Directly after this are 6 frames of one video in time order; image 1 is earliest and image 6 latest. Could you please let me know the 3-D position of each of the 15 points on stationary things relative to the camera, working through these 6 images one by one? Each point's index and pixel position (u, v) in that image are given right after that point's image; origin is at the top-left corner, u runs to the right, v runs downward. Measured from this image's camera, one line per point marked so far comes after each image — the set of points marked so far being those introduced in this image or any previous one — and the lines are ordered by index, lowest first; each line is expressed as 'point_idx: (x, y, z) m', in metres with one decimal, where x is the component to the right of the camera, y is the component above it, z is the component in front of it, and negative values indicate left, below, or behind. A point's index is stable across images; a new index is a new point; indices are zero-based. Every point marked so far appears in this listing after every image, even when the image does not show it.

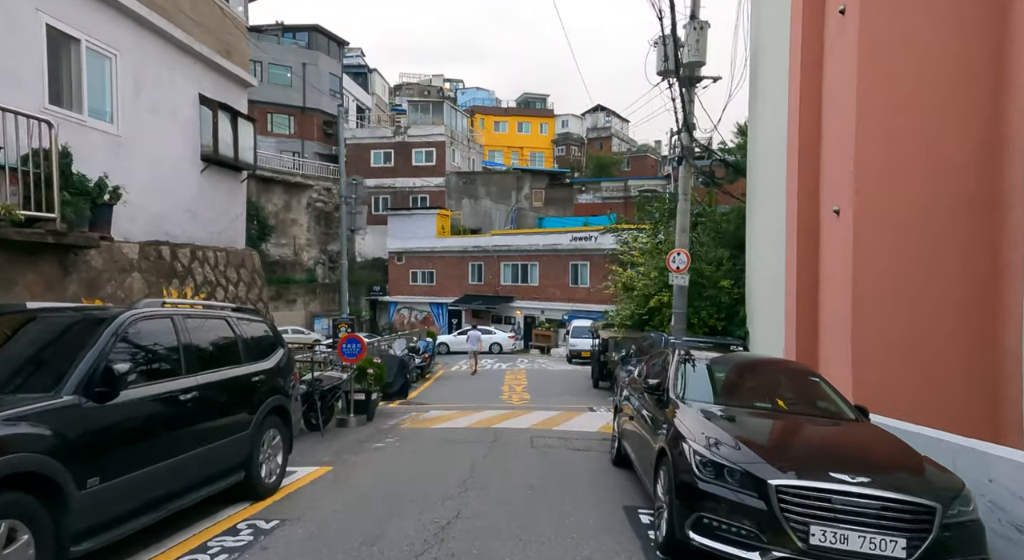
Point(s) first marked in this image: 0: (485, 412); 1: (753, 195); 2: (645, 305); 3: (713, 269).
0: (-0.5, -2.7, +14.9) m
1: (+5.6, +2.0, +16.9) m
2: (+3.6, -0.7, +19.8) m
3: (+5.0, +0.3, +18.4) m
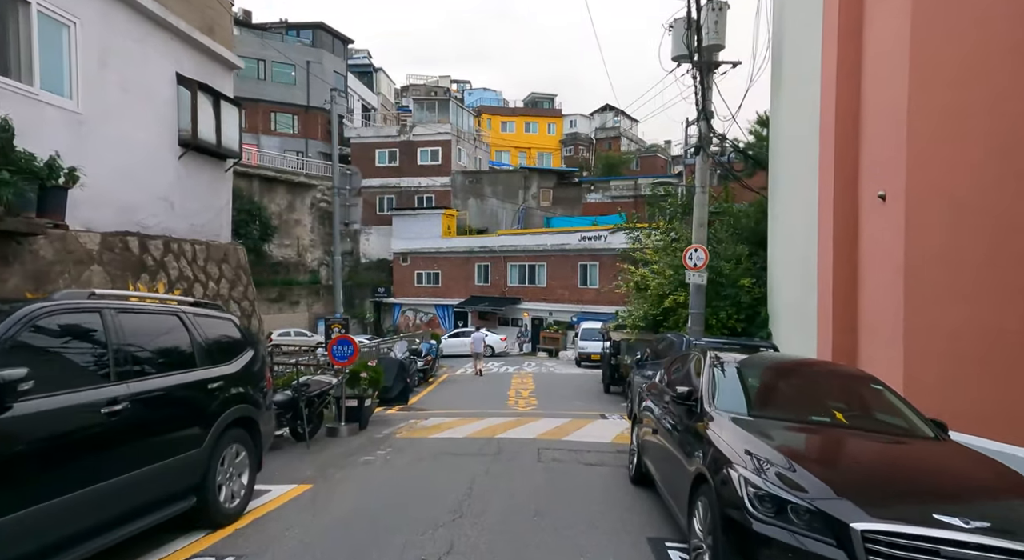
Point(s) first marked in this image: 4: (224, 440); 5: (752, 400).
0: (-0.4, -2.6, +13.9) m
1: (+5.7, +2.0, +15.9) m
2: (+3.7, -0.7, +18.7) m
3: (+5.2, +0.3, +17.3) m
4: (-2.3, -1.3, +5.9) m
5: (+1.9, -1.0, +6.0) m
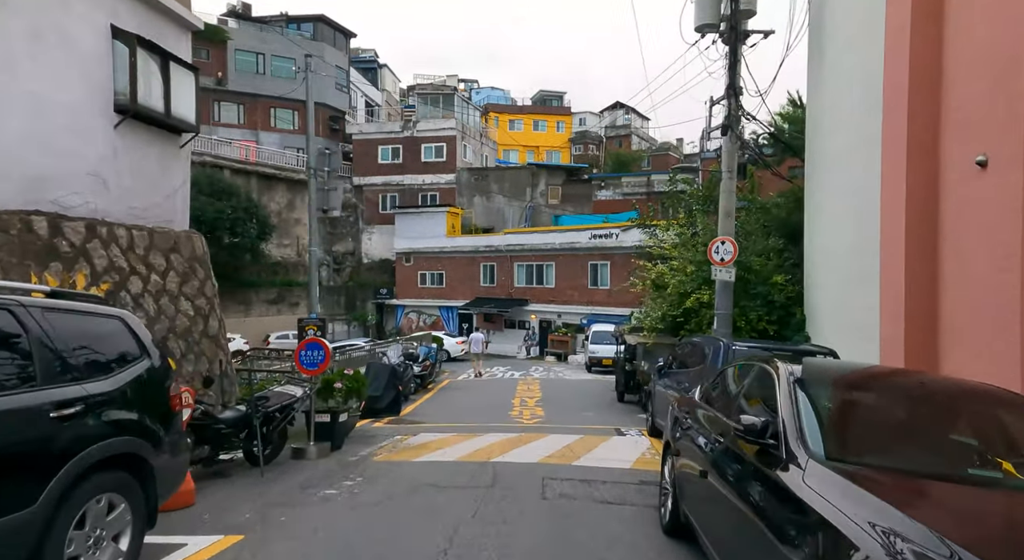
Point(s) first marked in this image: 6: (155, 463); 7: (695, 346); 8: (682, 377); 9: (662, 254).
0: (-0.4, -2.5, +12.1) m
1: (+5.8, +2.1, +14.0) m
2: (+3.8, -0.6, +16.9) m
3: (+5.3, +0.4, +15.4) m
4: (-2.3, -1.2, +4.1) m
5: (+1.9, -0.9, +4.2) m
6: (-2.2, -1.2, +4.7) m
7: (+2.8, -1.0, +11.3) m
8: (+2.5, -1.4, +10.8) m
9: (+4.0, +0.7, +19.6) m
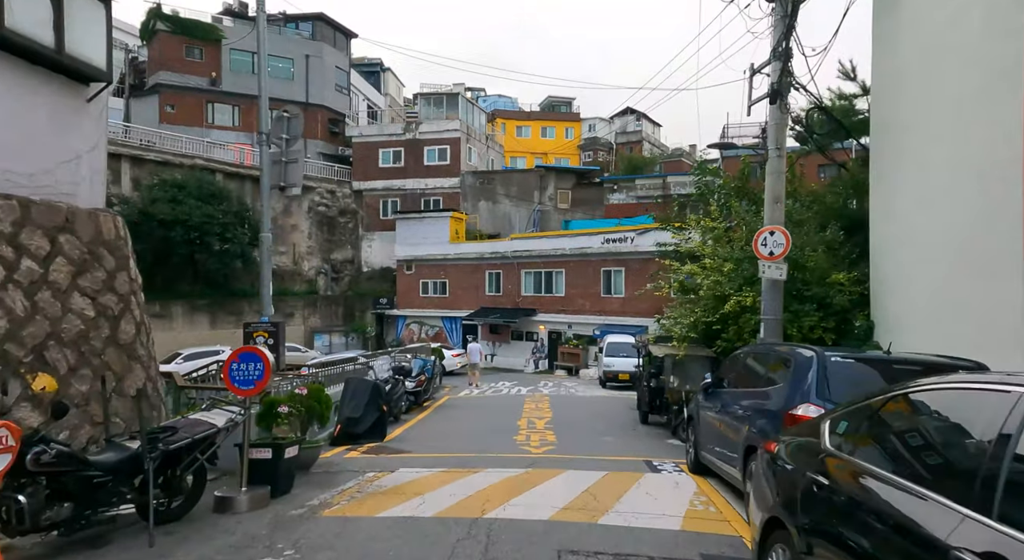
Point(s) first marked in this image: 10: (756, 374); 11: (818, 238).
0: (-0.3, -2.5, +9.6) m
1: (+5.8, +2.1, +11.5) m
2: (+3.9, -0.6, +14.3) m
3: (+5.4, +0.4, +12.9) m
4: (-2.4, -1.0, +1.6) m
5: (+1.9, -0.7, +1.7) m
6: (-2.3, -1.0, +2.2) m
7: (+2.9, -1.0, +8.8) m
8: (+2.6, -1.3, +8.3) m
9: (+4.1, +0.6, +17.1) m
10: (+2.8, -1.0, +8.4) m
11: (+5.6, +0.8, +13.3) m
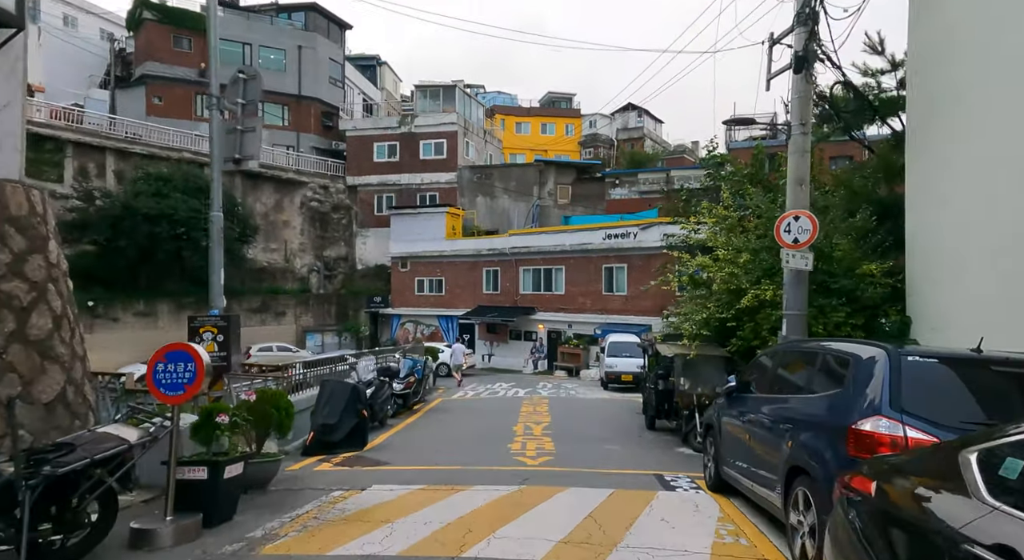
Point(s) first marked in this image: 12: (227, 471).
0: (-0.4, -2.3, +8.3) m
1: (+5.7, +2.2, +10.2) m
2: (+3.8, -0.5, +13.0) m
3: (+5.3, +0.5, +11.6) m
4: (-2.5, -0.8, +0.3) m
5: (+1.8, -0.5, +0.3) m
6: (-2.4, -0.8, +0.9) m
7: (+2.8, -0.8, +7.5) m
8: (+2.5, -1.2, +7.0) m
9: (+4.0, +0.8, +15.7) m
10: (+2.7, -0.9, +7.1) m
11: (+5.5, +0.9, +12.0) m
12: (-2.4, -1.6, +6.3) m
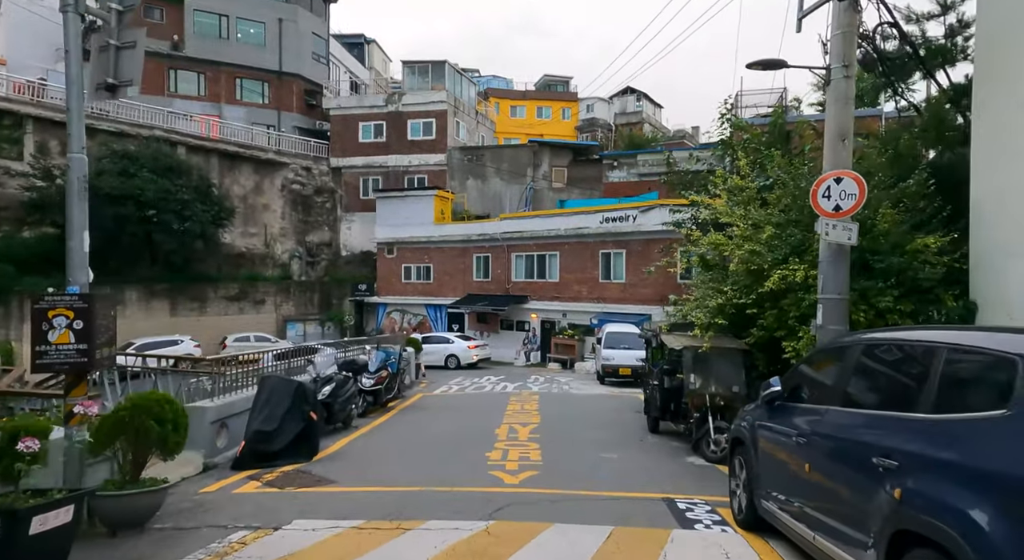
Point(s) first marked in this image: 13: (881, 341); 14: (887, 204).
0: (-0.7, -2.1, +6.2) m
1: (+5.5, +2.5, +8.1) m
2: (+3.5, -0.2, +11.0) m
3: (+5.0, +0.8, +9.6) m
4: (-2.7, -0.6, -1.7) m
5: (+1.5, -0.4, -1.7) m
6: (-2.6, -0.6, -1.2) m
7: (+2.5, -0.6, +5.4) m
8: (+2.2, -1.0, +5.0) m
9: (+3.7, +1.1, +13.7) m
10: (+2.4, -0.7, +5.1) m
11: (+5.2, +1.2, +10.0) m
12: (-2.7, -1.4, +4.3) m
13: (+2.5, -0.4, +4.7) m
14: (+5.0, +1.0, +9.8) m
